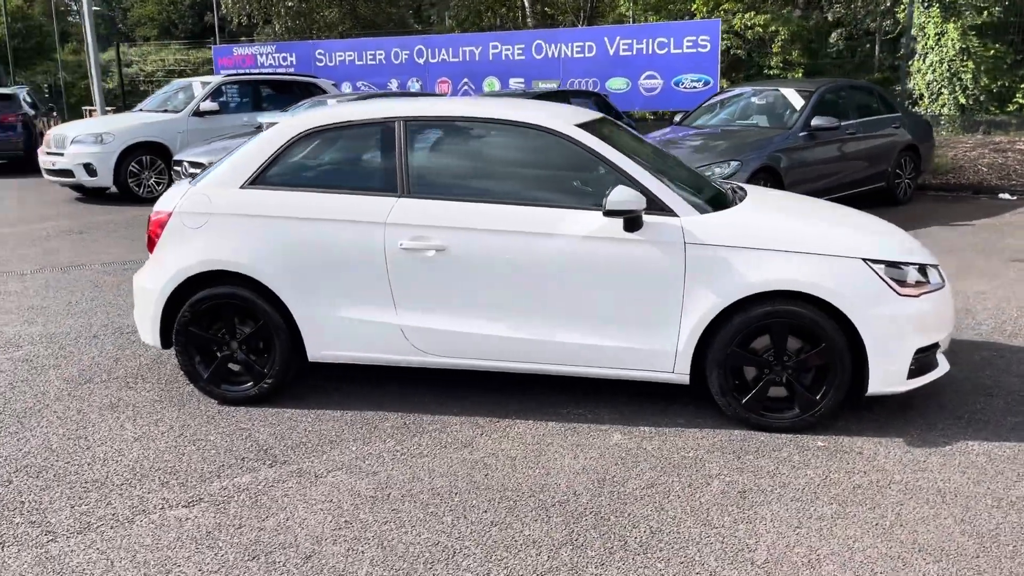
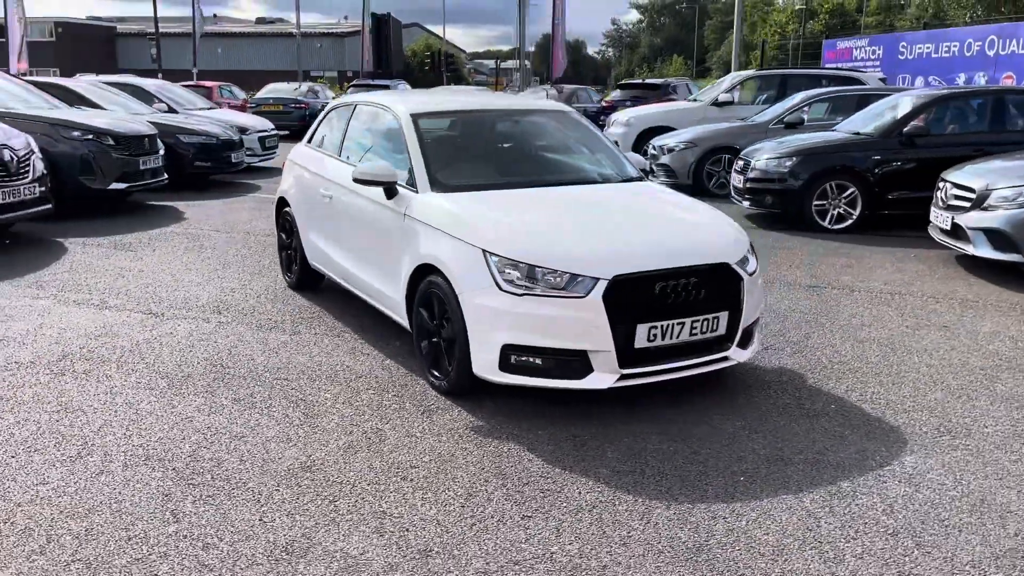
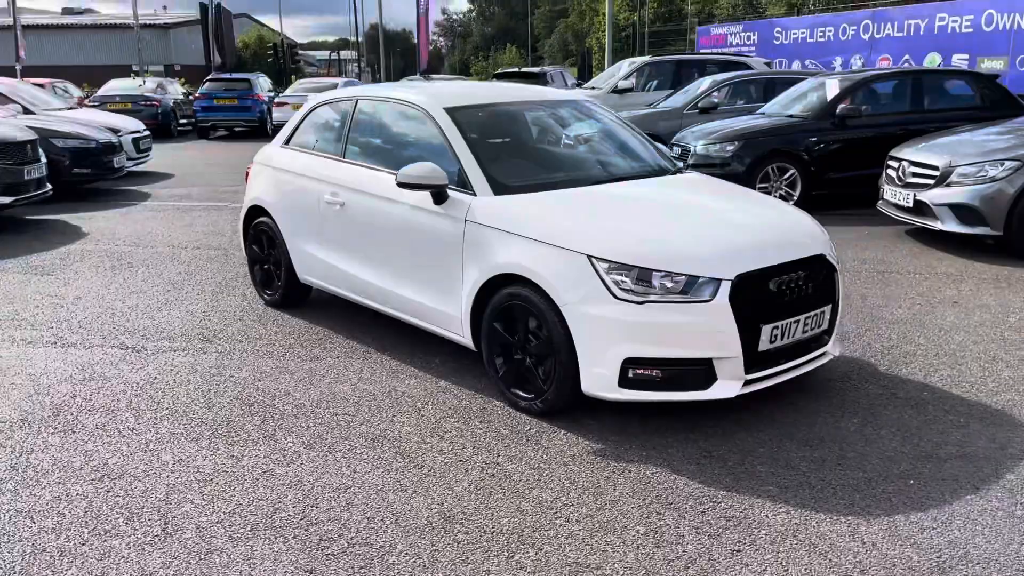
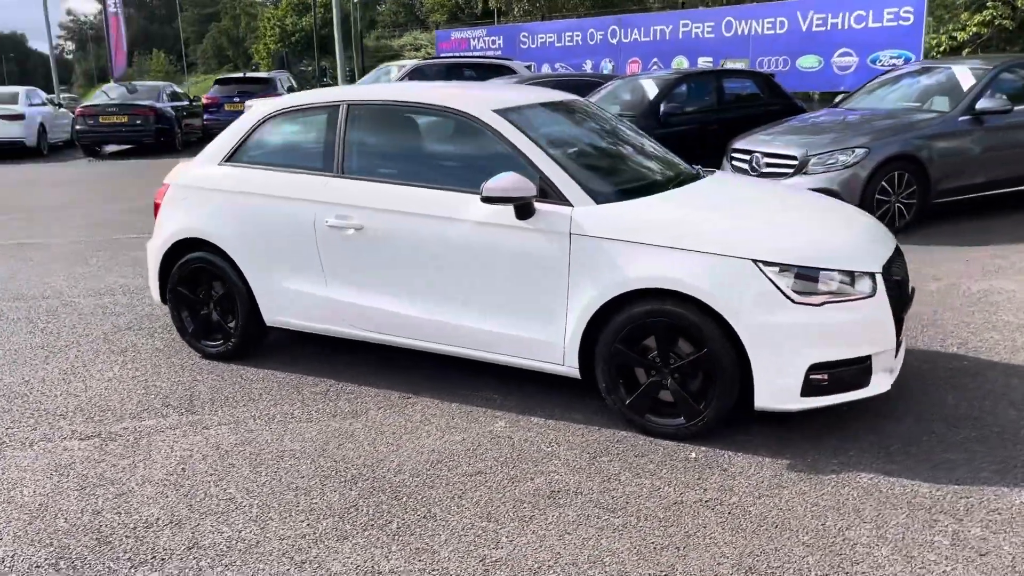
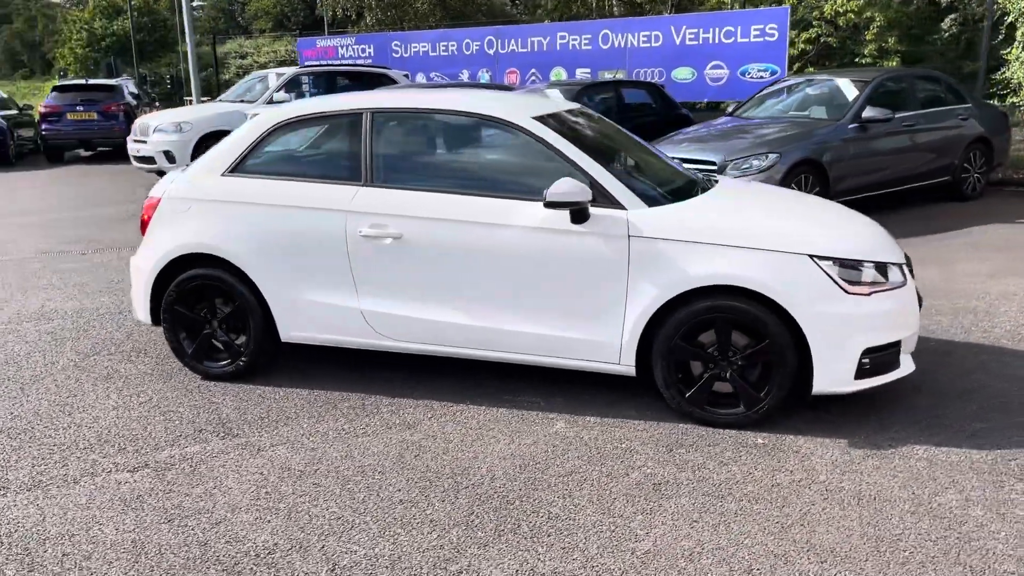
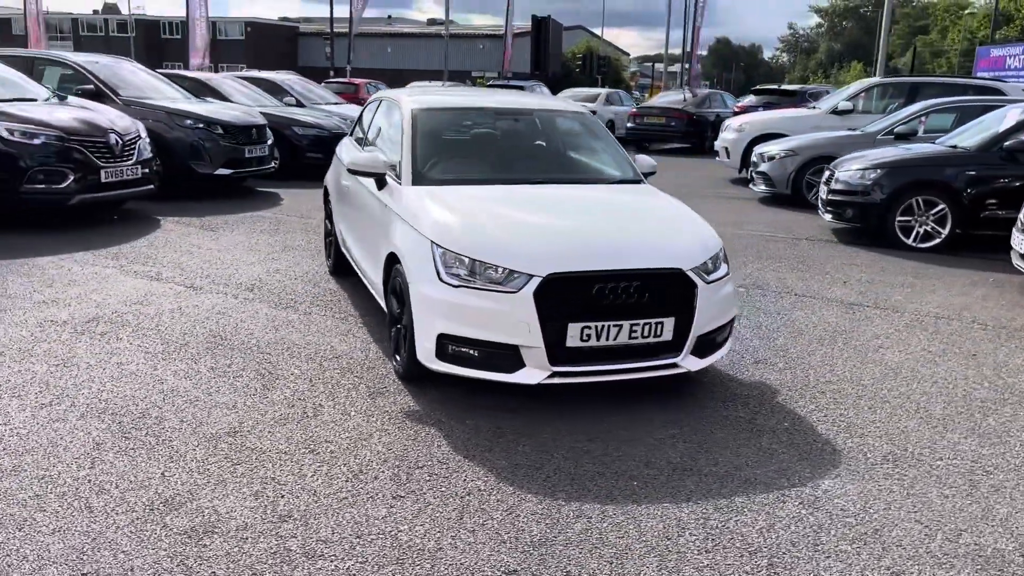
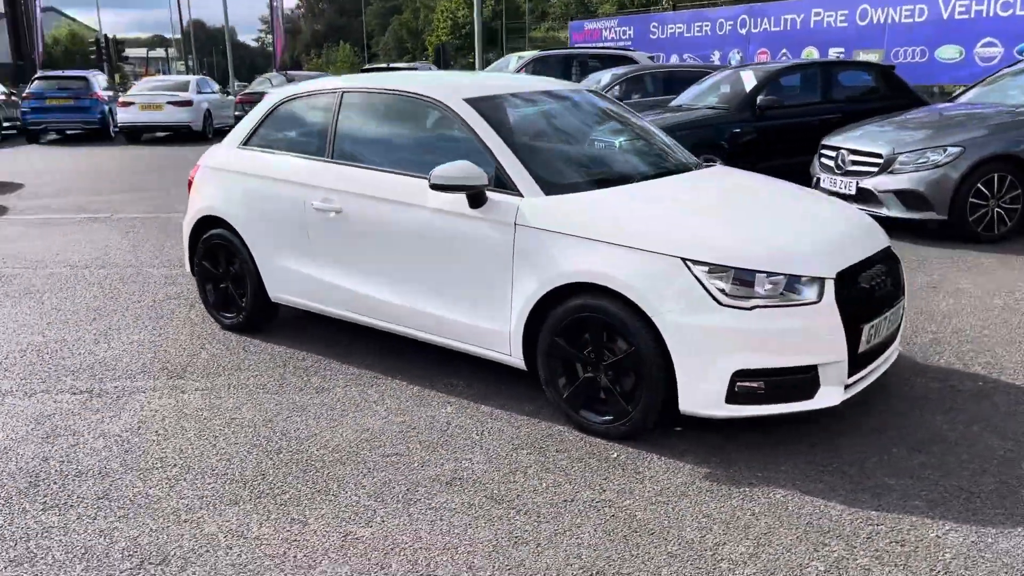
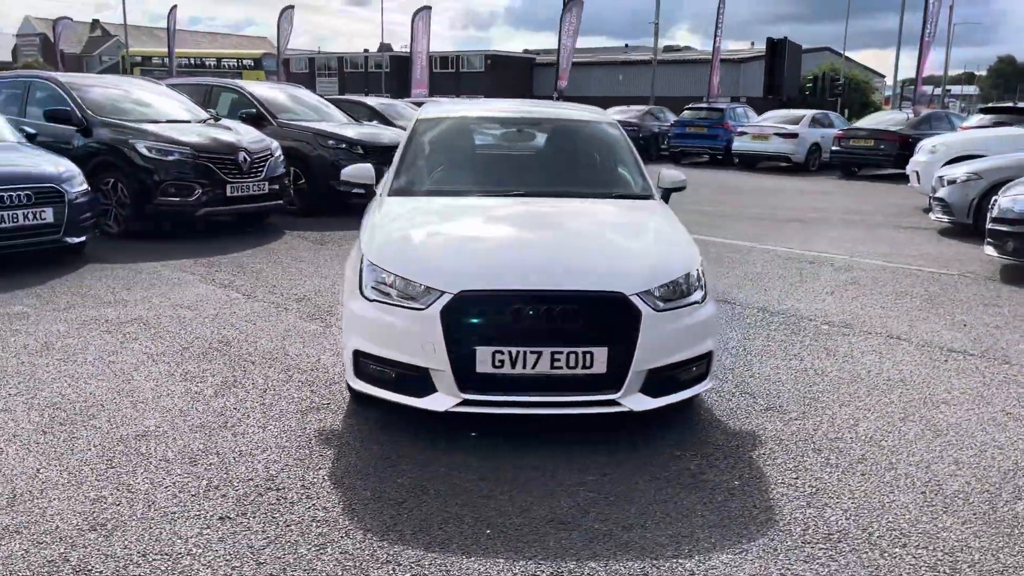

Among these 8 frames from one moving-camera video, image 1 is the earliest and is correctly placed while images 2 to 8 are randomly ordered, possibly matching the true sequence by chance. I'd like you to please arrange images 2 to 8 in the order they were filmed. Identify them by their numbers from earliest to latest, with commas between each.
5, 4, 7, 3, 2, 6, 8
